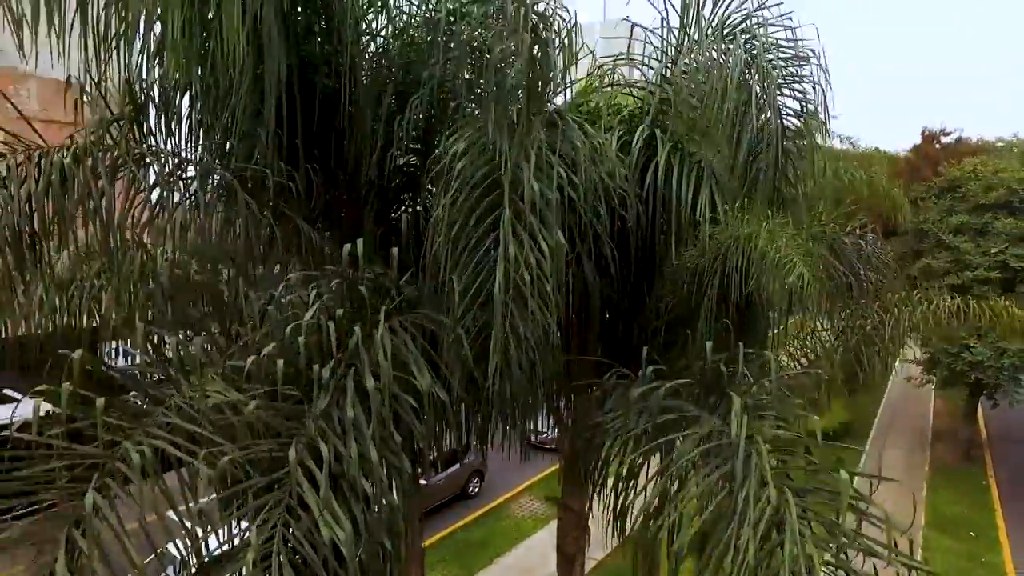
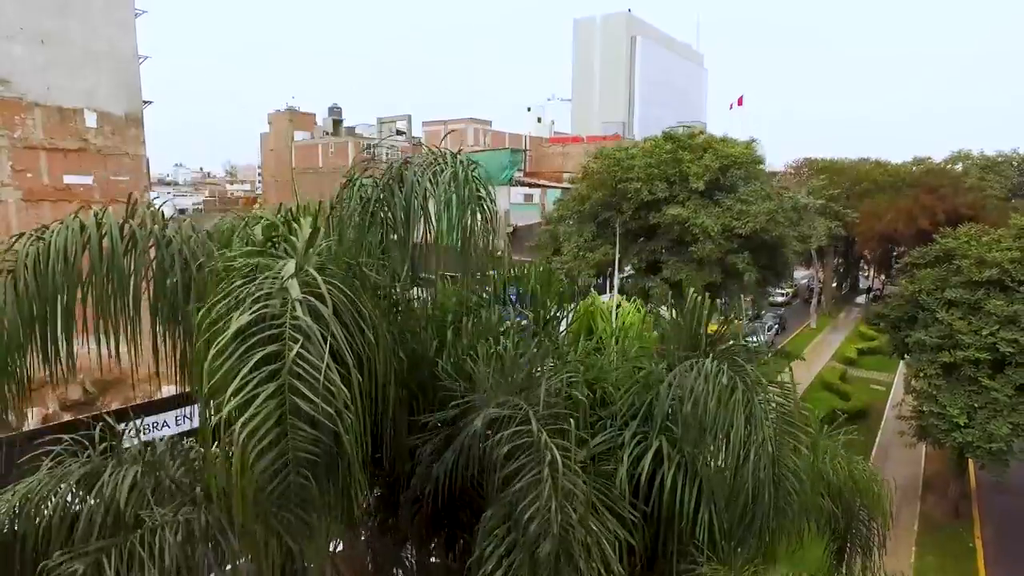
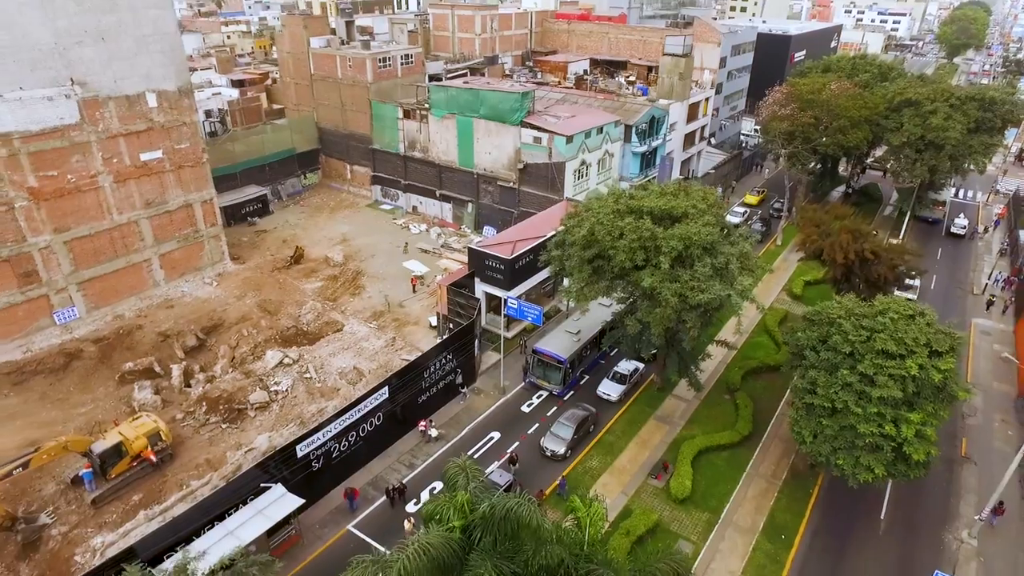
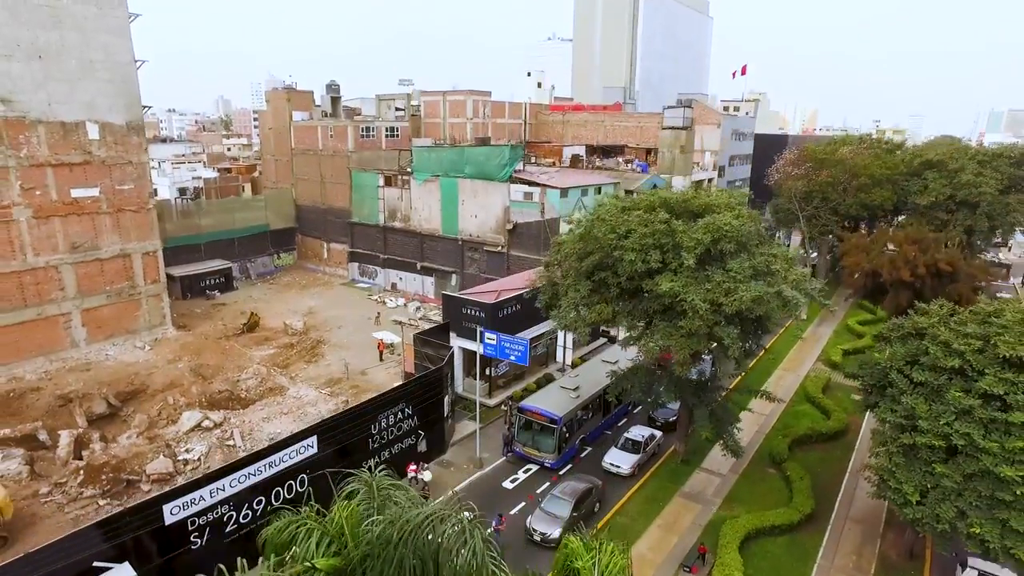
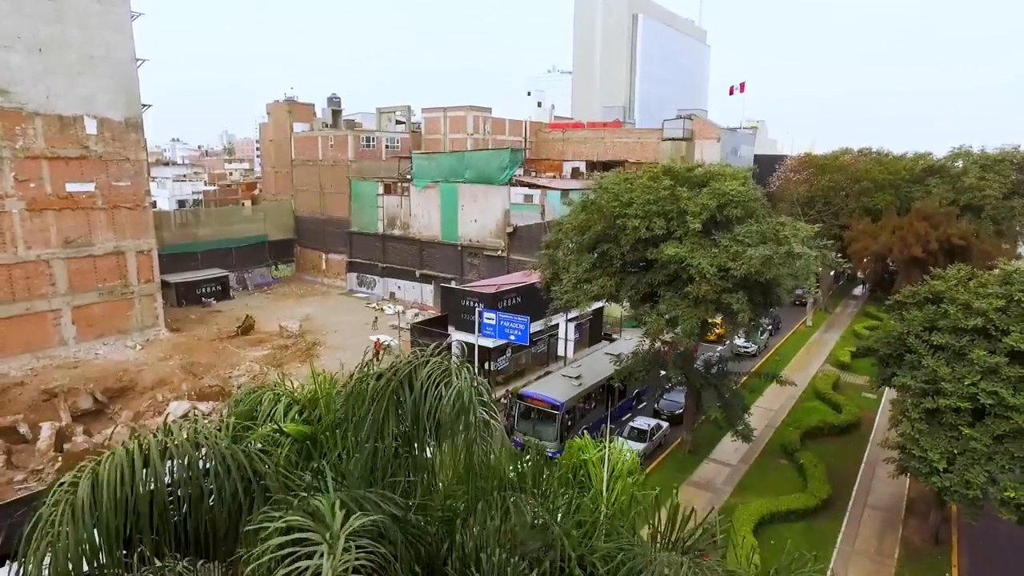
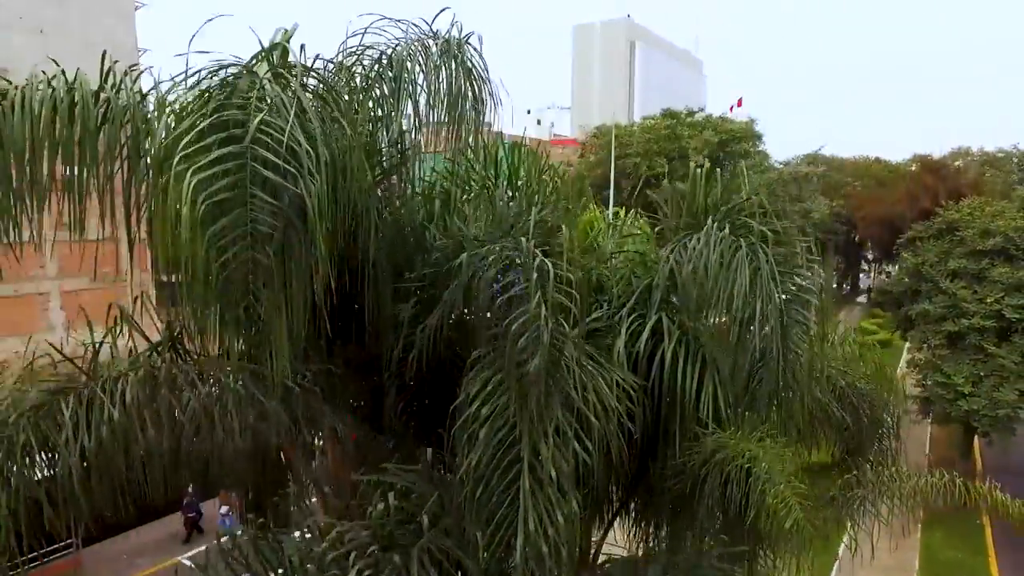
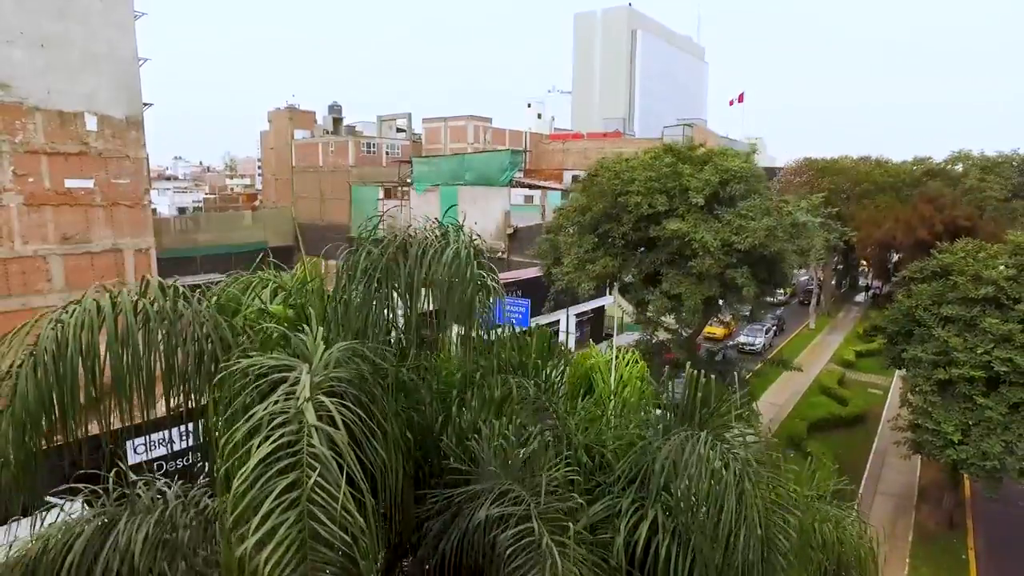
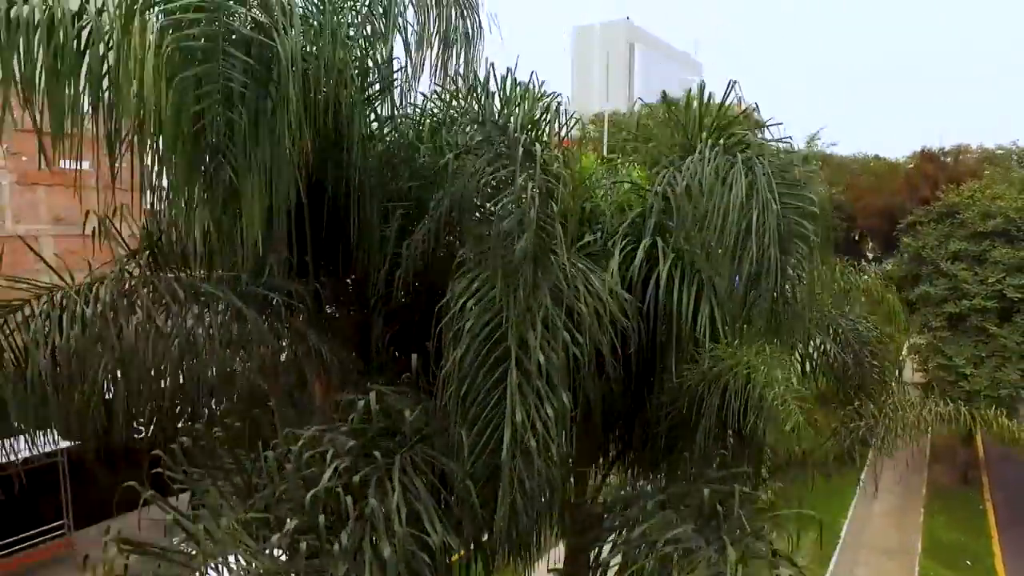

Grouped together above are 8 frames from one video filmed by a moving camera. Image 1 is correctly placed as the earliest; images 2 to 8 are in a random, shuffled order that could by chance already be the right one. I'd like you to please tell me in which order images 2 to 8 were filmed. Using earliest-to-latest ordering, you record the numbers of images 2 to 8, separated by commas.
8, 6, 2, 7, 5, 4, 3
